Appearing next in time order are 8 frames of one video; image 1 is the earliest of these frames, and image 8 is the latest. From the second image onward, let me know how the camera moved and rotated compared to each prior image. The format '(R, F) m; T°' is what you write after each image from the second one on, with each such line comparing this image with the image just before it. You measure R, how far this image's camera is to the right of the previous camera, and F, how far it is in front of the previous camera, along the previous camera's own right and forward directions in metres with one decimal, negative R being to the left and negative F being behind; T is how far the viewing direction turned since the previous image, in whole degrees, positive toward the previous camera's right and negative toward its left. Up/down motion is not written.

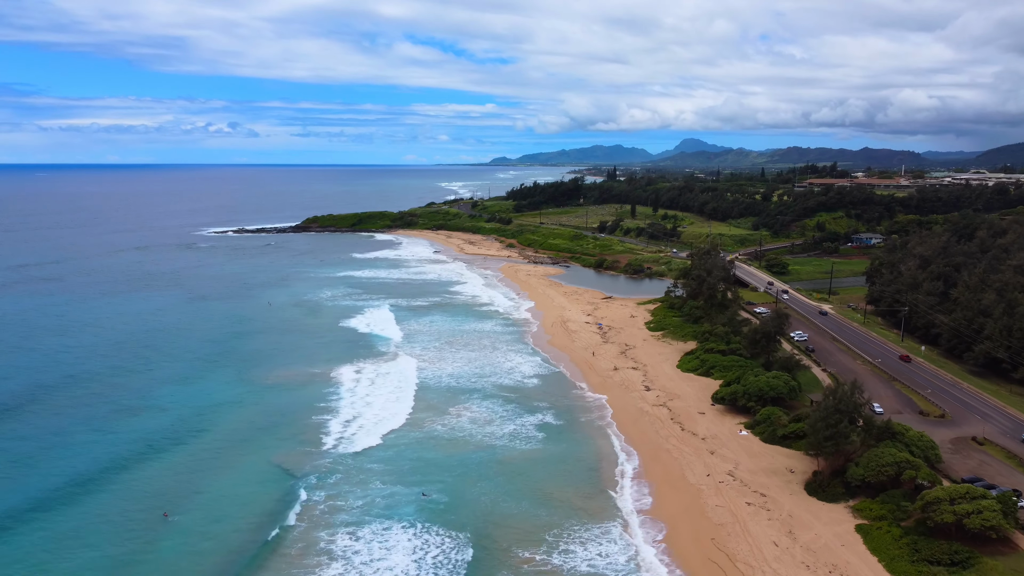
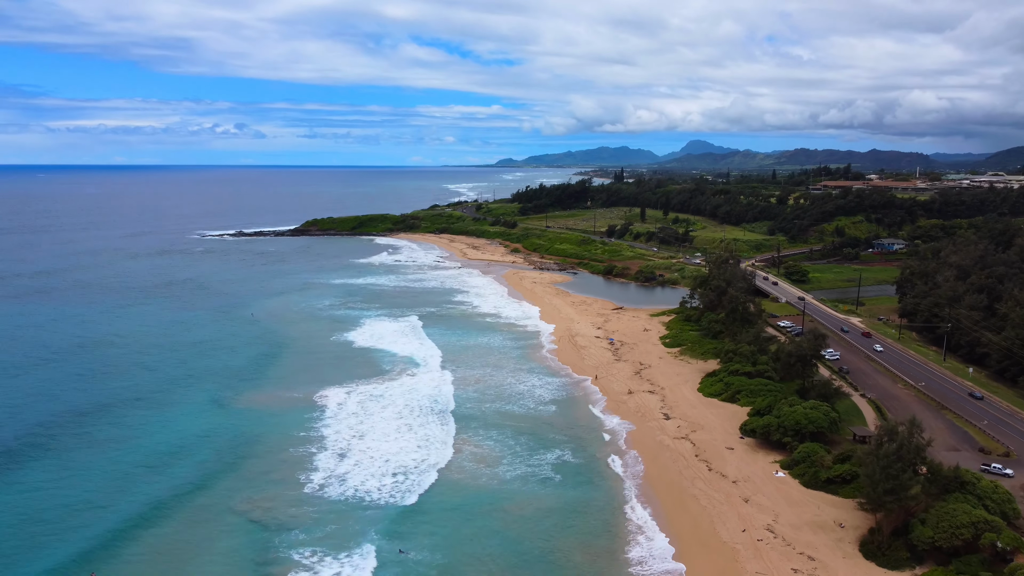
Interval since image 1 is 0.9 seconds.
(+0.1, +3.2) m; 0°
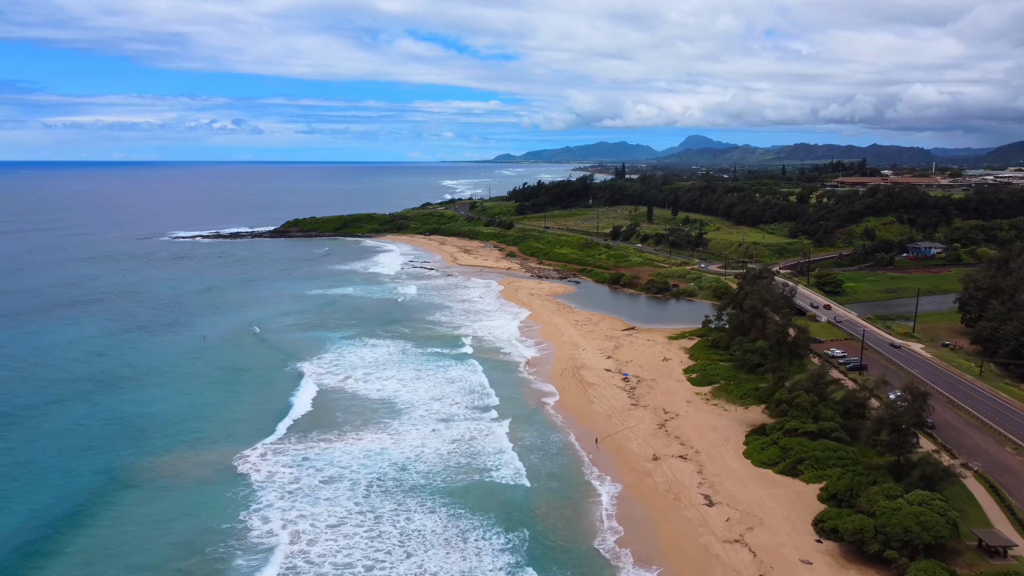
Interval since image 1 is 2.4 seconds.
(+0.2, +7.1) m; 0°
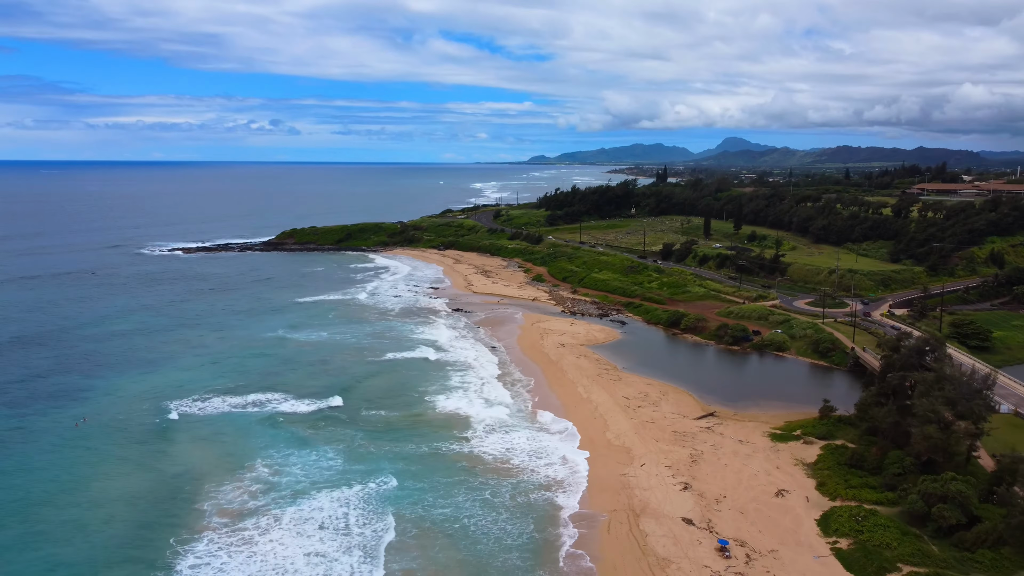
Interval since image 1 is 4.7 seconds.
(+0.4, +13.5) m; -2°
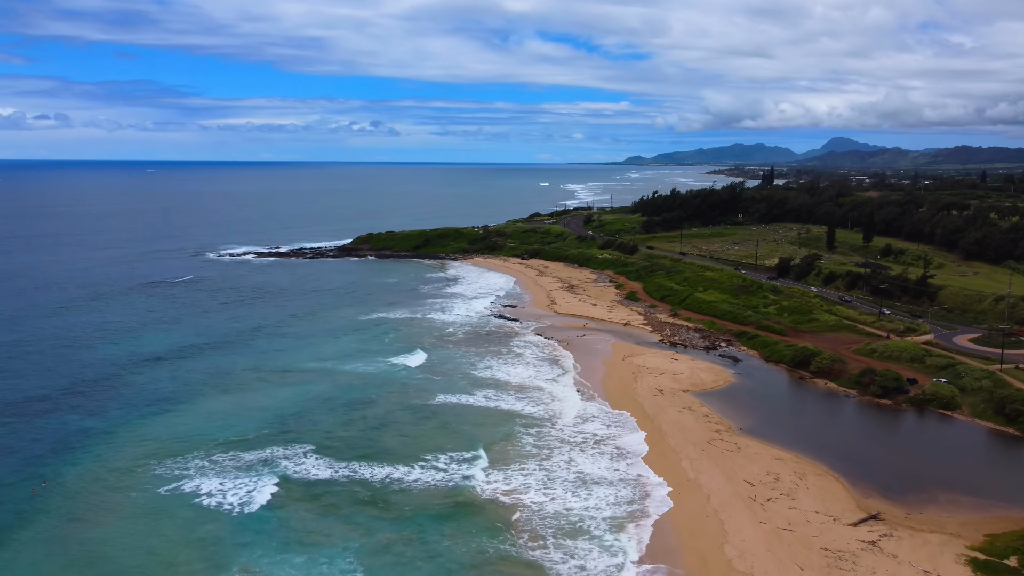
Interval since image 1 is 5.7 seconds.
(+0.2, +7.3) m; -6°
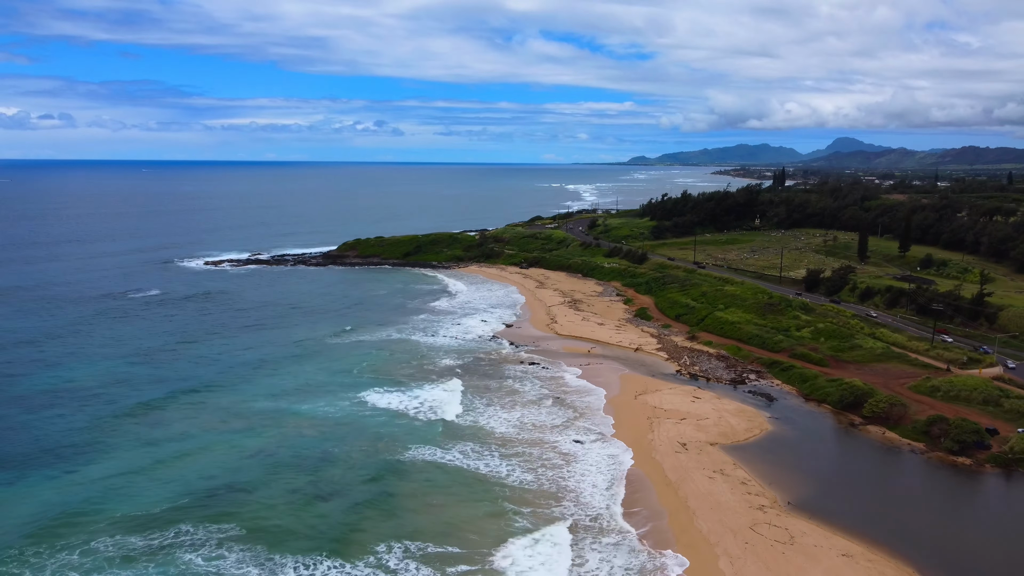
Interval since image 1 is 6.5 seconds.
(+0.5, +5.8) m; 0°
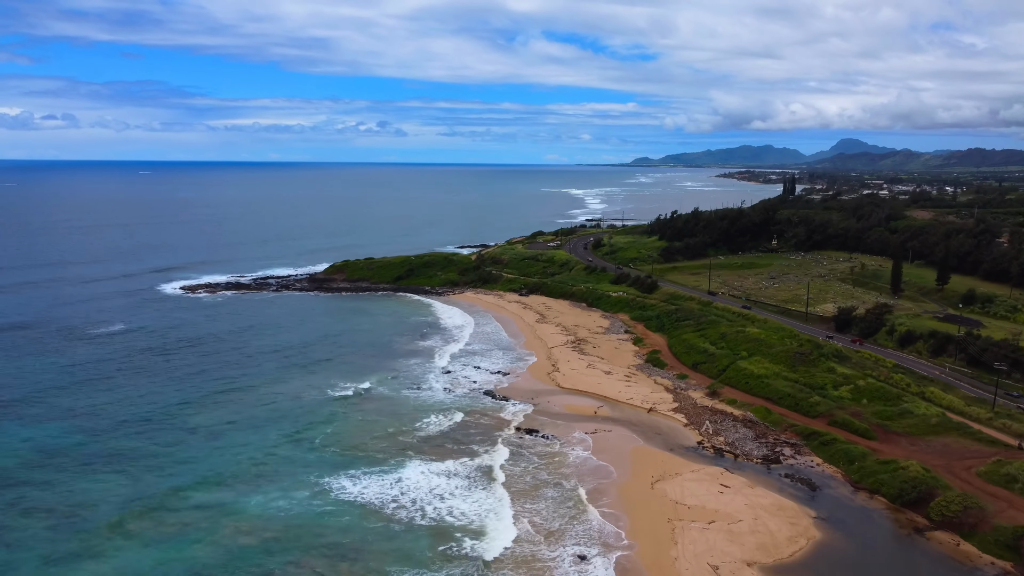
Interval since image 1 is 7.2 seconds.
(+0.3, +4.9) m; 0°
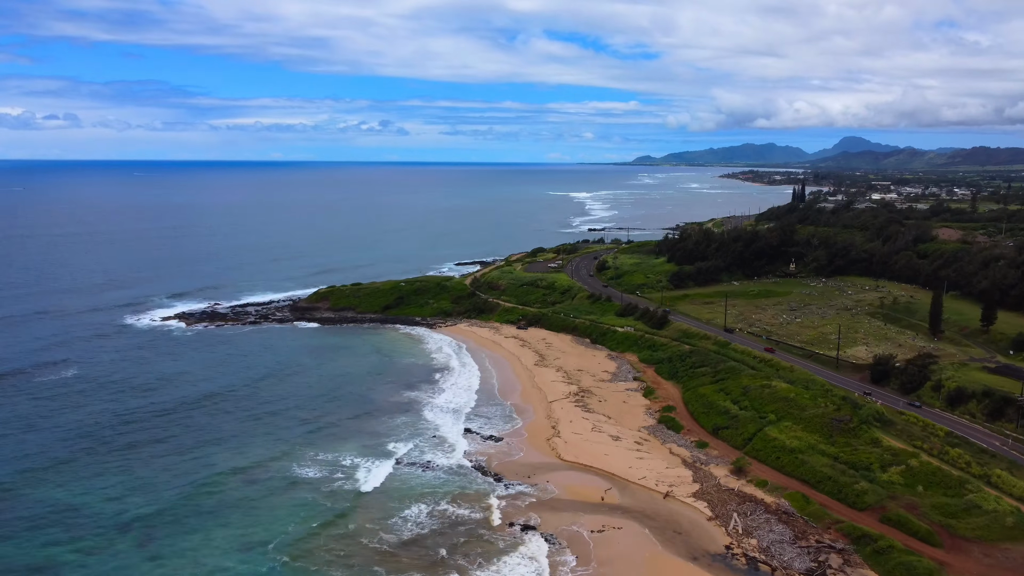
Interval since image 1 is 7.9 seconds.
(+0.3, +4.9) m; 0°
